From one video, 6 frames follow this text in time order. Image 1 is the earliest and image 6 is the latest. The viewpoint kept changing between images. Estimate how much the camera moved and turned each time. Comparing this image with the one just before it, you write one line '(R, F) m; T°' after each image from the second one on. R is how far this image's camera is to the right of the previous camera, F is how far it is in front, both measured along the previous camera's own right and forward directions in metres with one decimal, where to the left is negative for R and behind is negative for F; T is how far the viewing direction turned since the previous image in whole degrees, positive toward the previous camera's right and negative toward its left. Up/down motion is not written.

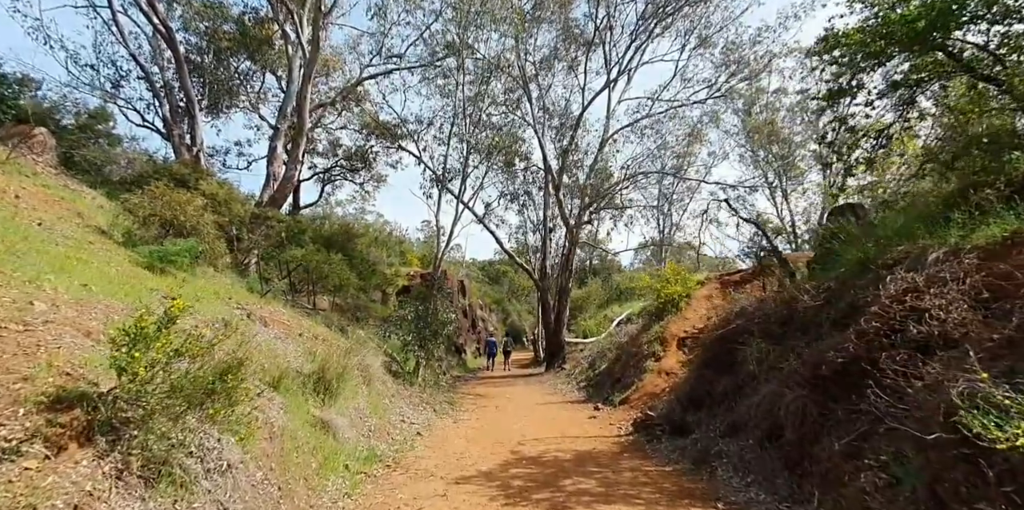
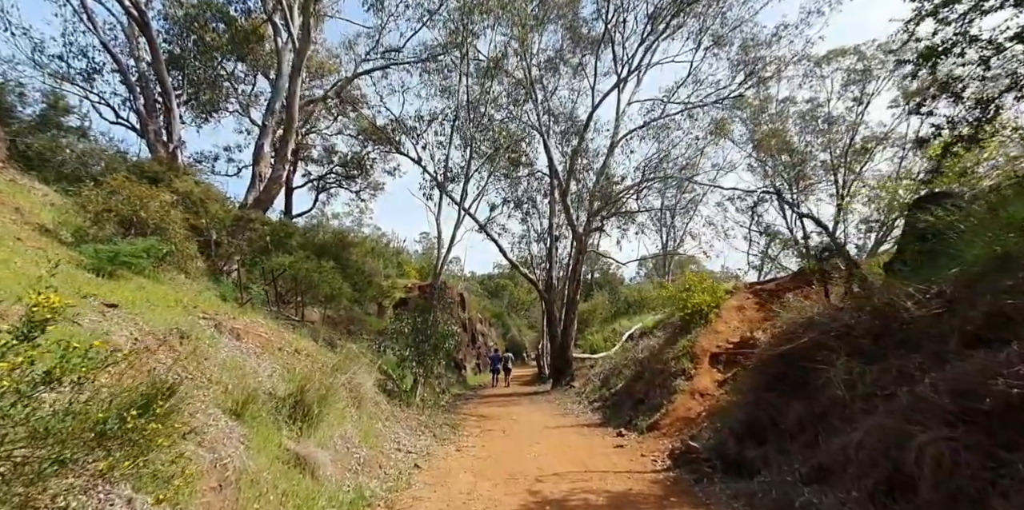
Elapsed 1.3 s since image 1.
(-0.3, +1.4) m; 0°
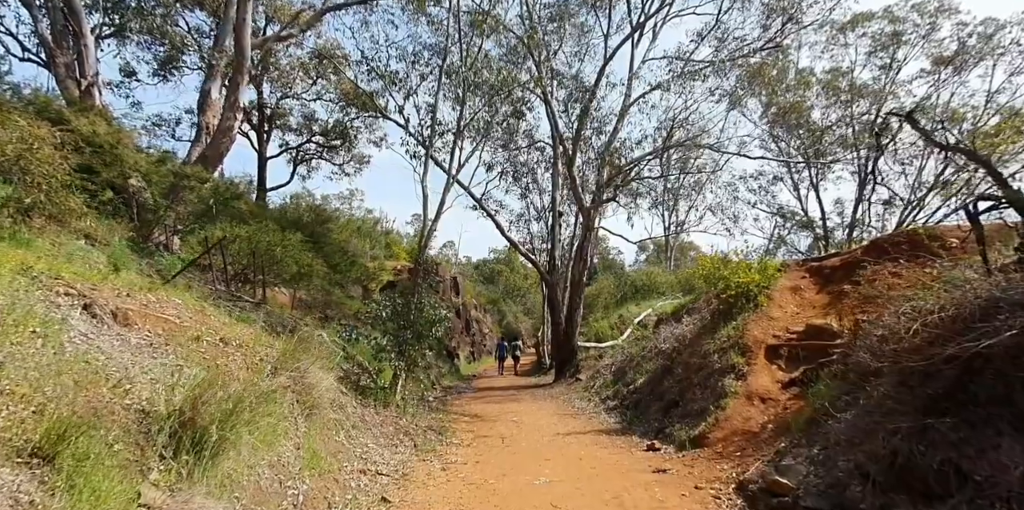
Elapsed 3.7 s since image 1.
(-0.1, +2.5) m; +1°
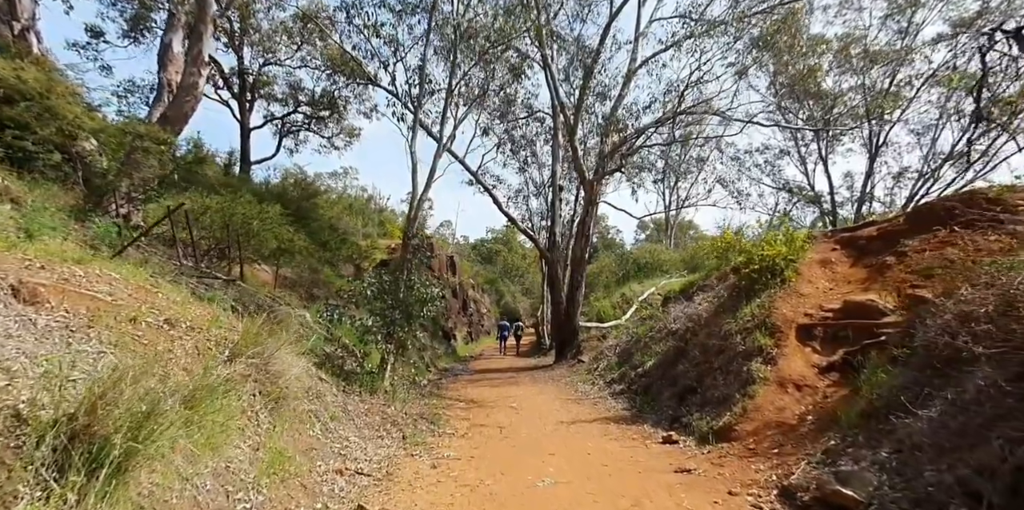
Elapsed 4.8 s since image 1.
(0.0, +1.1) m; 0°
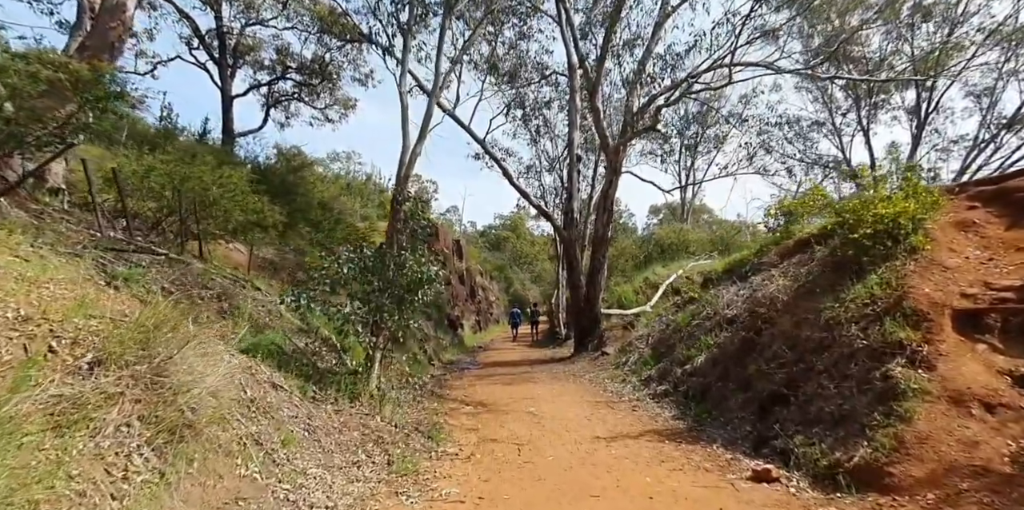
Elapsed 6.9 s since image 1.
(-0.2, +2.4) m; -1°
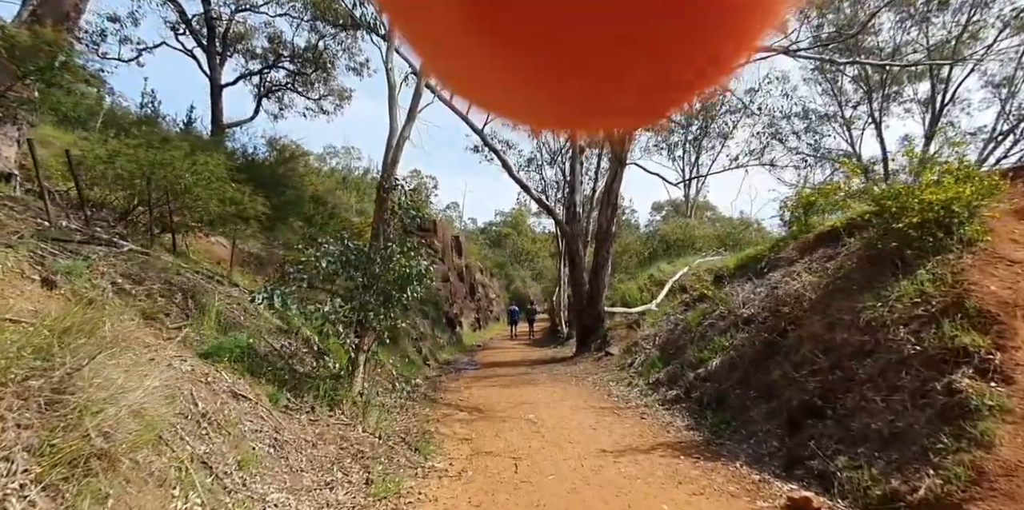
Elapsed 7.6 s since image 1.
(+0.1, +0.8) m; 0°
